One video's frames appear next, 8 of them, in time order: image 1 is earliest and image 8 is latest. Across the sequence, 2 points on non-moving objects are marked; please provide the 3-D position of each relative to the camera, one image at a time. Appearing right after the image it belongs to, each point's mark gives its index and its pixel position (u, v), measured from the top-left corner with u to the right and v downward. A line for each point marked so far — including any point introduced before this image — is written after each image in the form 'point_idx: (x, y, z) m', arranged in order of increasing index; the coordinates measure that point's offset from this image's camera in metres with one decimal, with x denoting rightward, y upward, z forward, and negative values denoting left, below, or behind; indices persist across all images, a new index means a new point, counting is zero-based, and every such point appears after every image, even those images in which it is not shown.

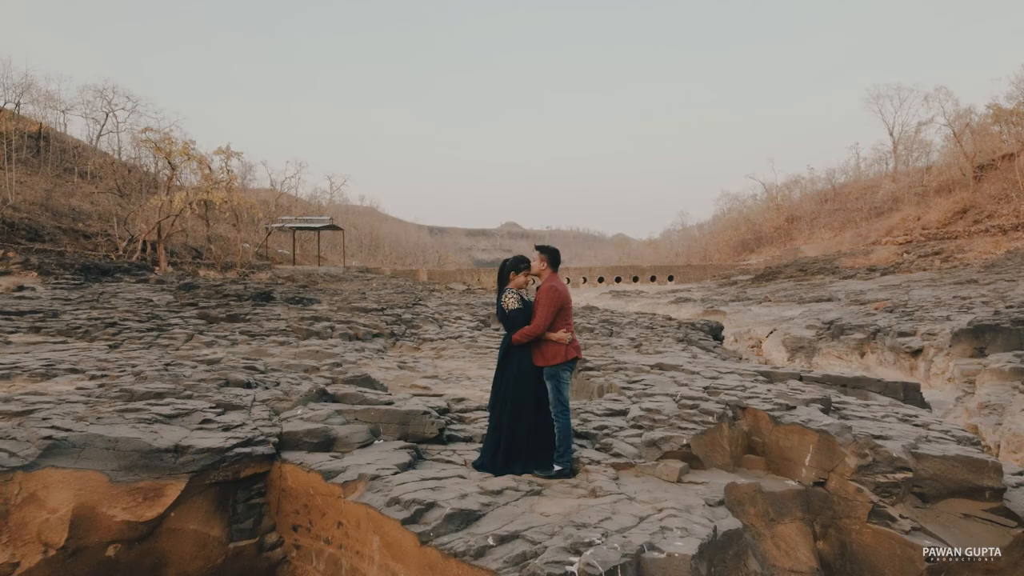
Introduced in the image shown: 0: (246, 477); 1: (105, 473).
0: (-0.7, -0.5, +1.9) m
1: (-1.0, -0.4, +1.7) m
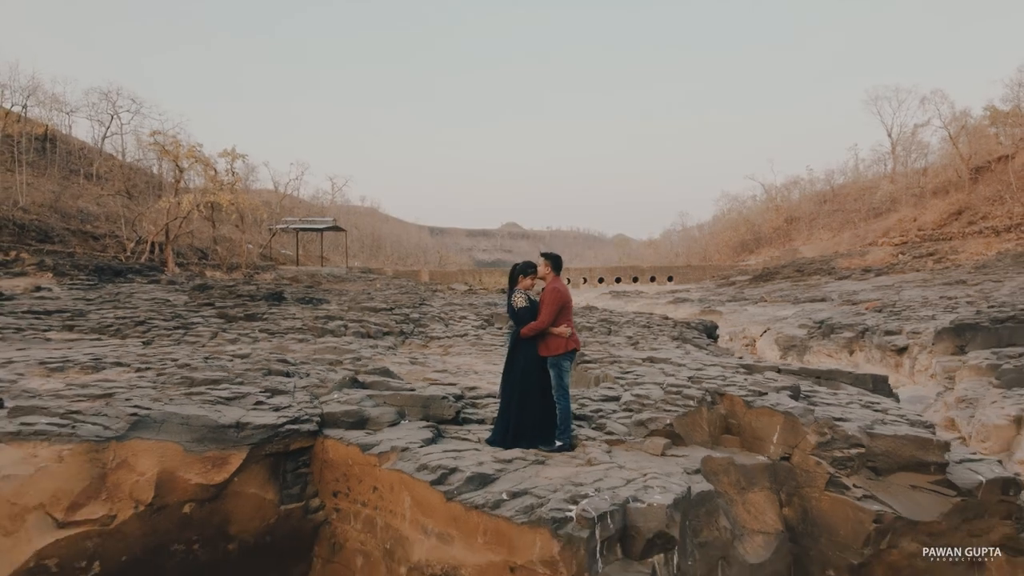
0: (-0.7, -0.5, +2.2) m
1: (-1.0, -0.5, +2.0) m
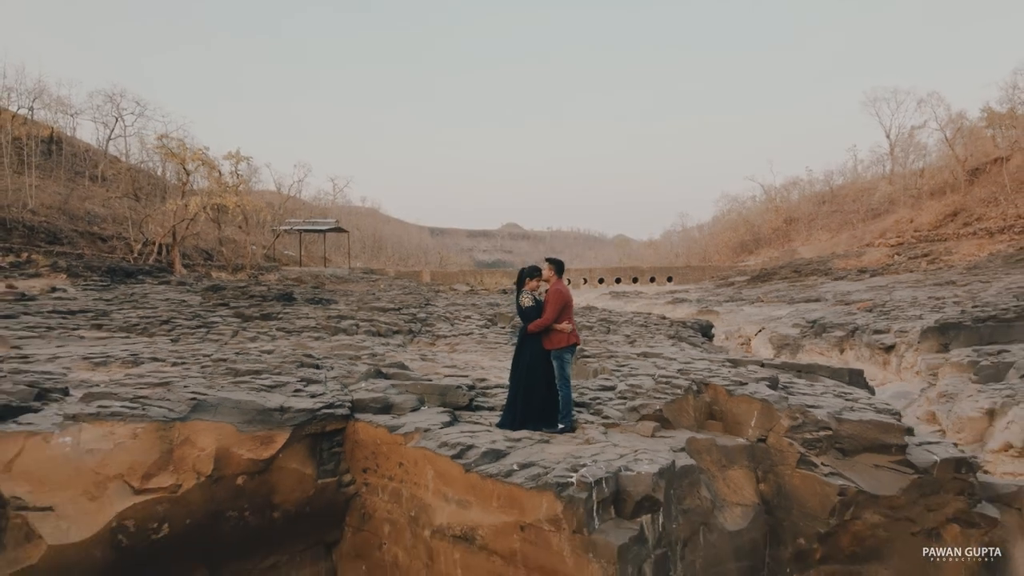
0: (-0.7, -0.5, +2.5) m
1: (-0.9, -0.5, +2.3) m
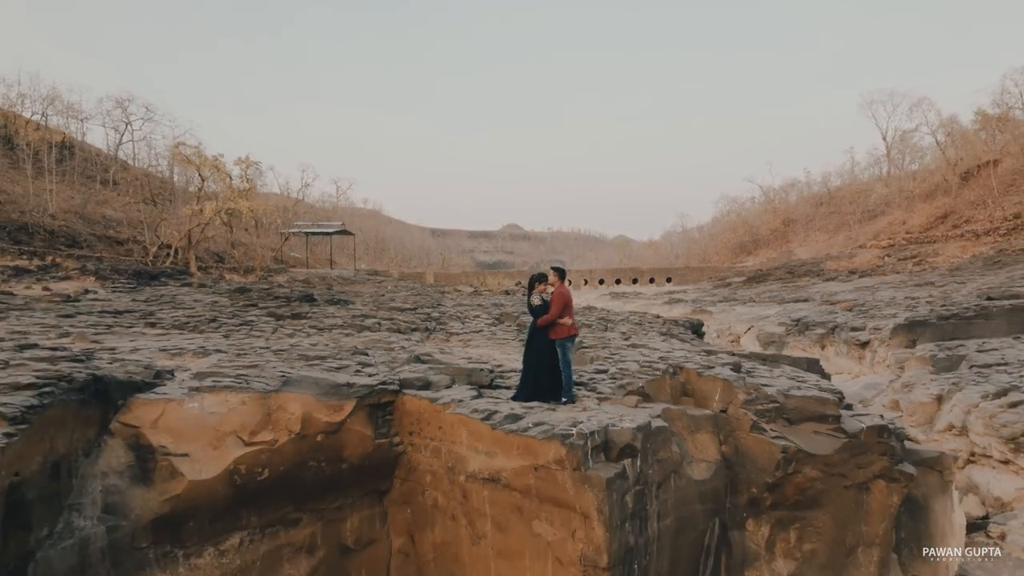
0: (-0.6, -0.5, +3.2) m
1: (-0.9, -0.5, +3.0) m
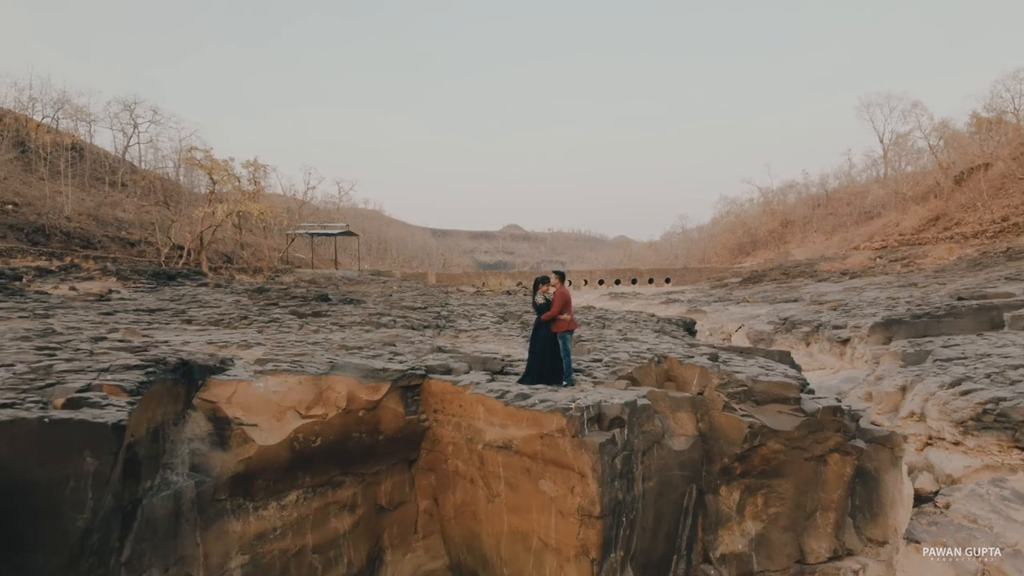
0: (-0.6, -0.5, +3.8) m
1: (-0.8, -0.5, +3.6) m
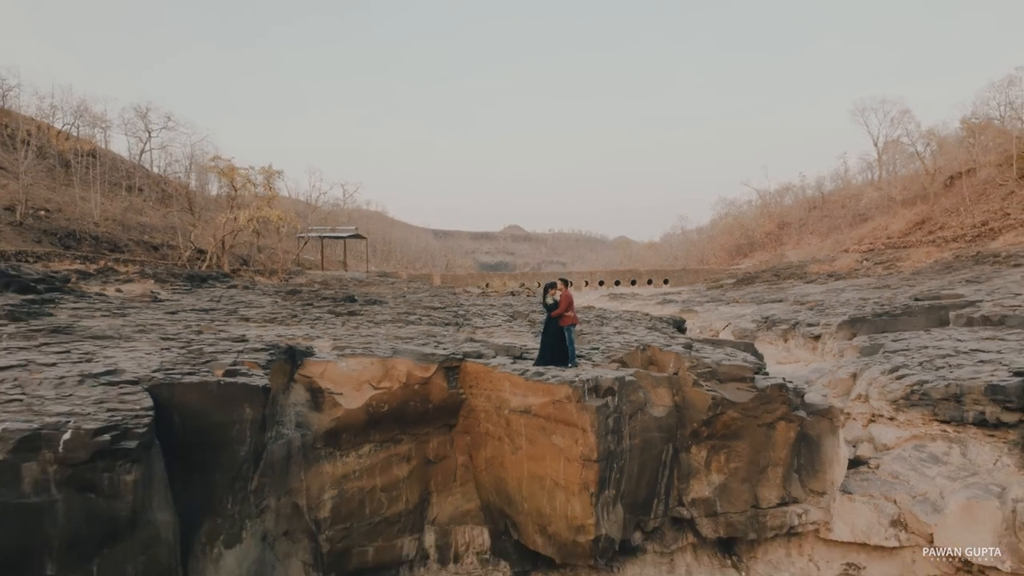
0: (-0.4, -0.6, +5.0) m
1: (-0.7, -0.5, +4.8) m
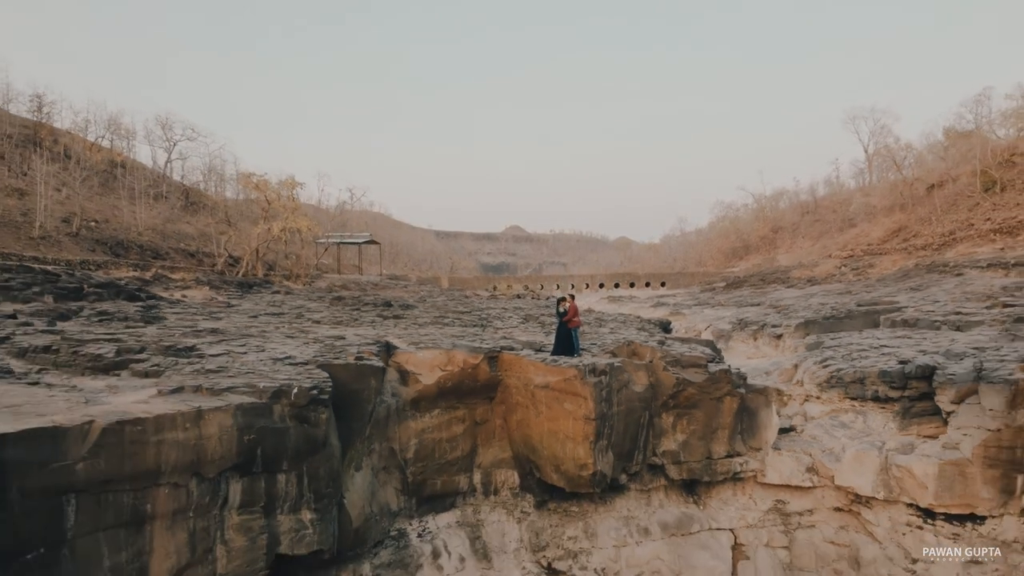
0: (-0.2, -0.7, +7.1) m
1: (-0.5, -0.6, +6.9) m
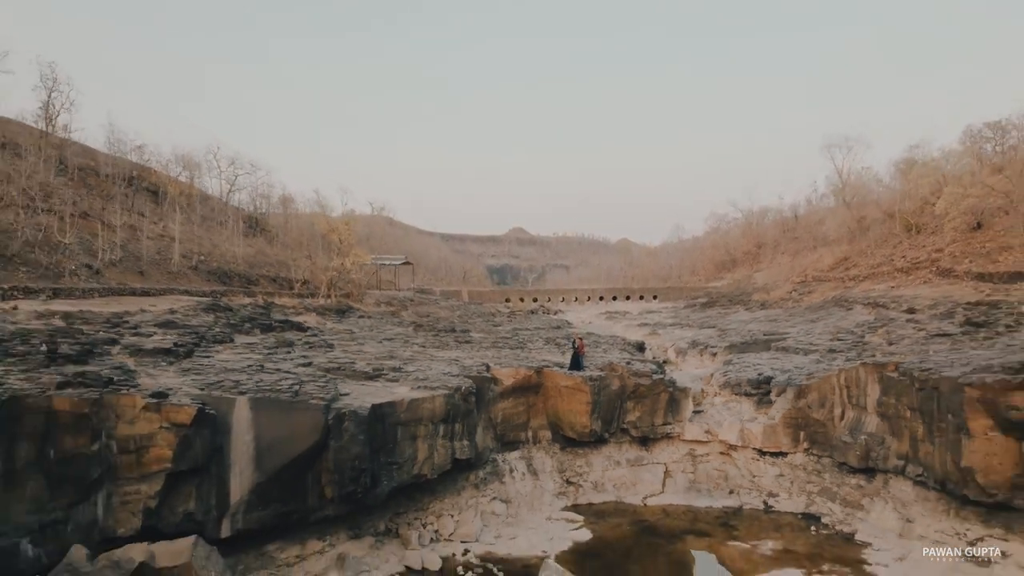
0: (+0.5, -1.6, +13.5) m
1: (+0.3, -1.6, +13.3) m
